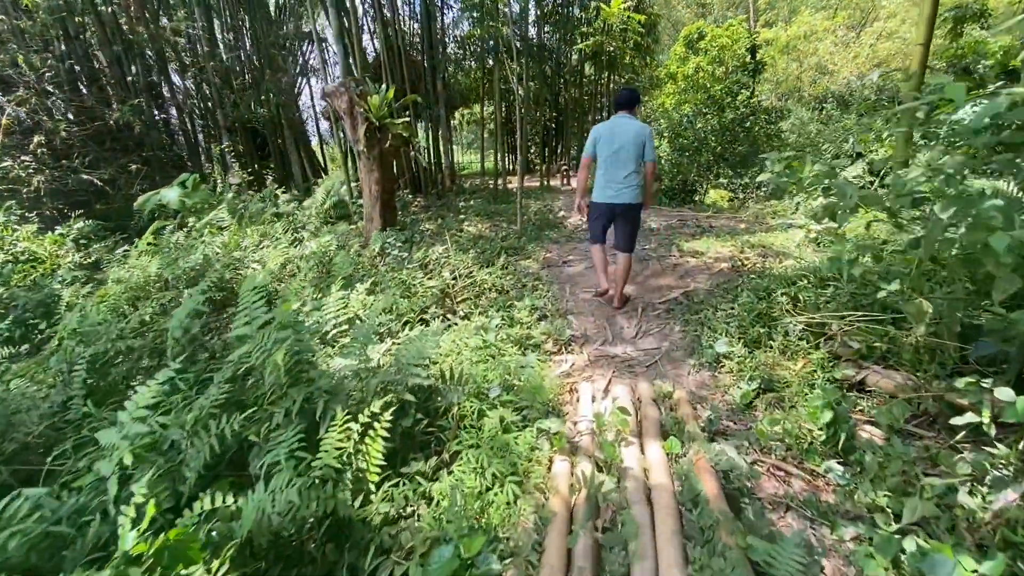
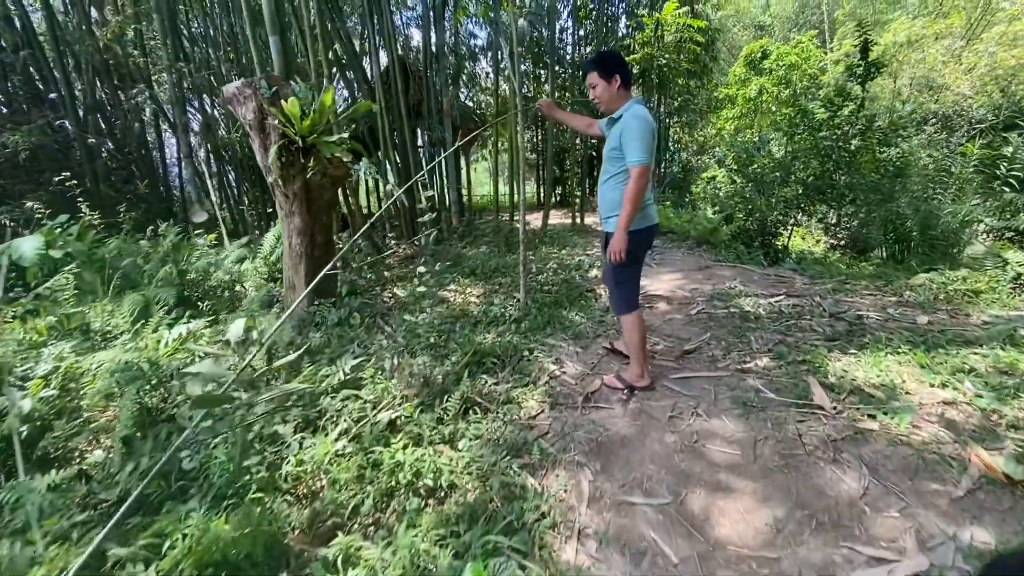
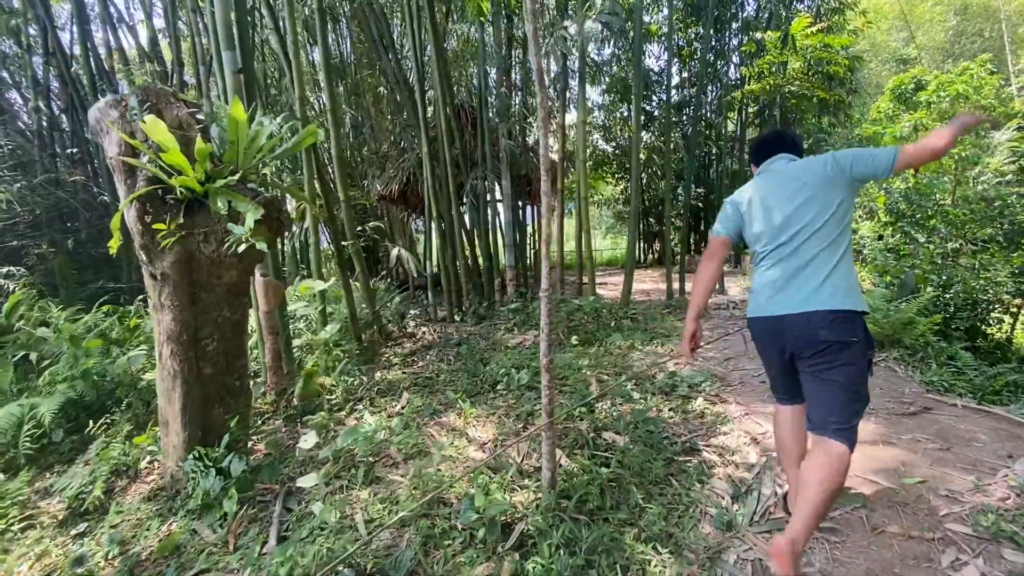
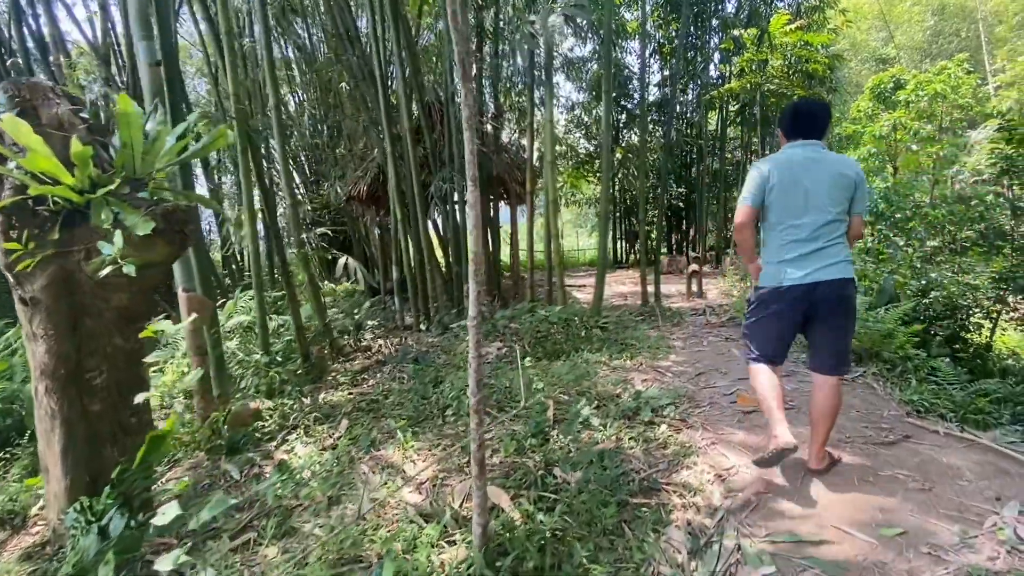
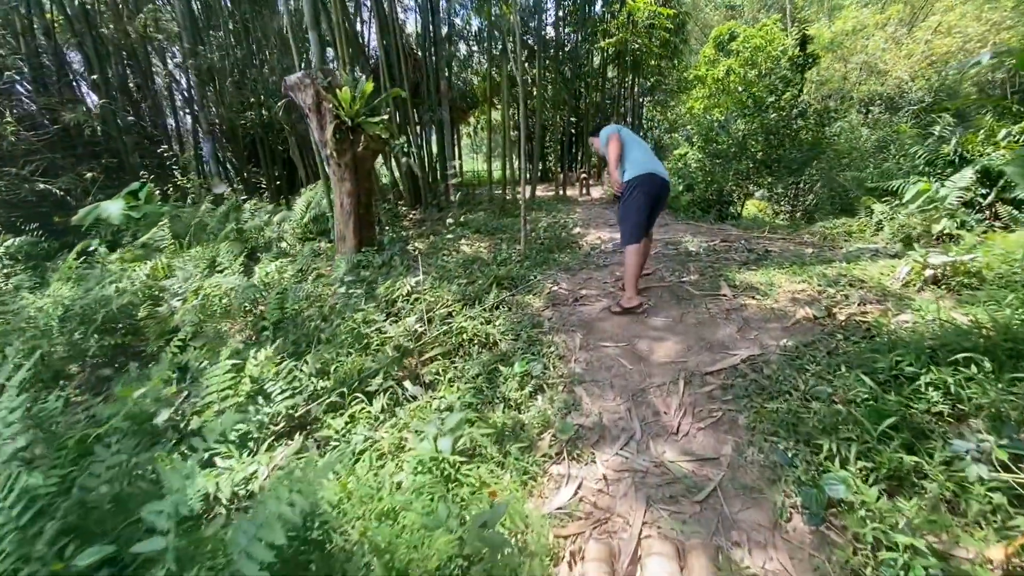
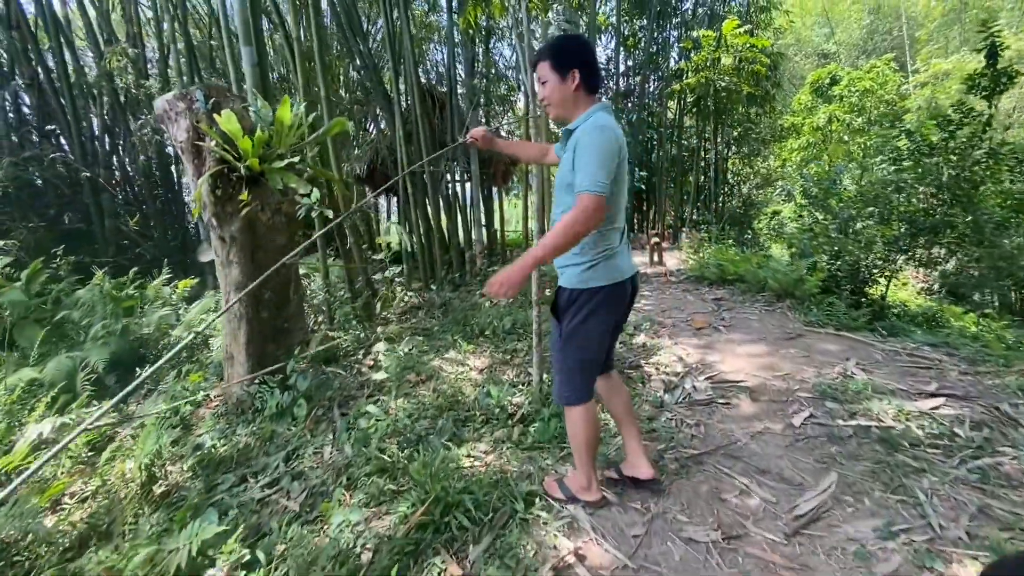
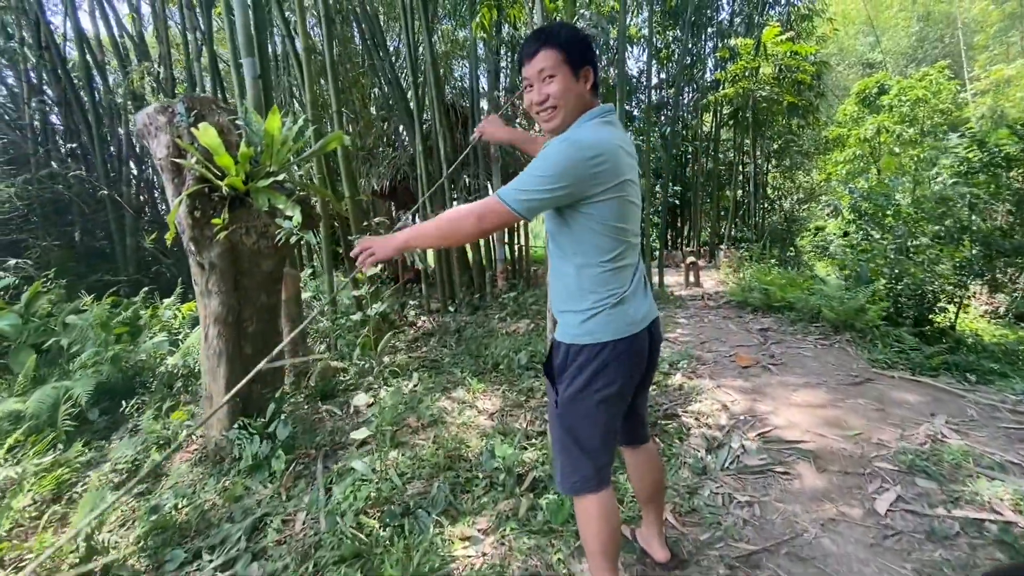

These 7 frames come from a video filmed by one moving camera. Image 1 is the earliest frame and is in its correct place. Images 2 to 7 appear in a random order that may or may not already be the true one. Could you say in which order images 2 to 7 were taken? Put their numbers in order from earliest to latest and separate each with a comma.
5, 2, 6, 7, 3, 4
